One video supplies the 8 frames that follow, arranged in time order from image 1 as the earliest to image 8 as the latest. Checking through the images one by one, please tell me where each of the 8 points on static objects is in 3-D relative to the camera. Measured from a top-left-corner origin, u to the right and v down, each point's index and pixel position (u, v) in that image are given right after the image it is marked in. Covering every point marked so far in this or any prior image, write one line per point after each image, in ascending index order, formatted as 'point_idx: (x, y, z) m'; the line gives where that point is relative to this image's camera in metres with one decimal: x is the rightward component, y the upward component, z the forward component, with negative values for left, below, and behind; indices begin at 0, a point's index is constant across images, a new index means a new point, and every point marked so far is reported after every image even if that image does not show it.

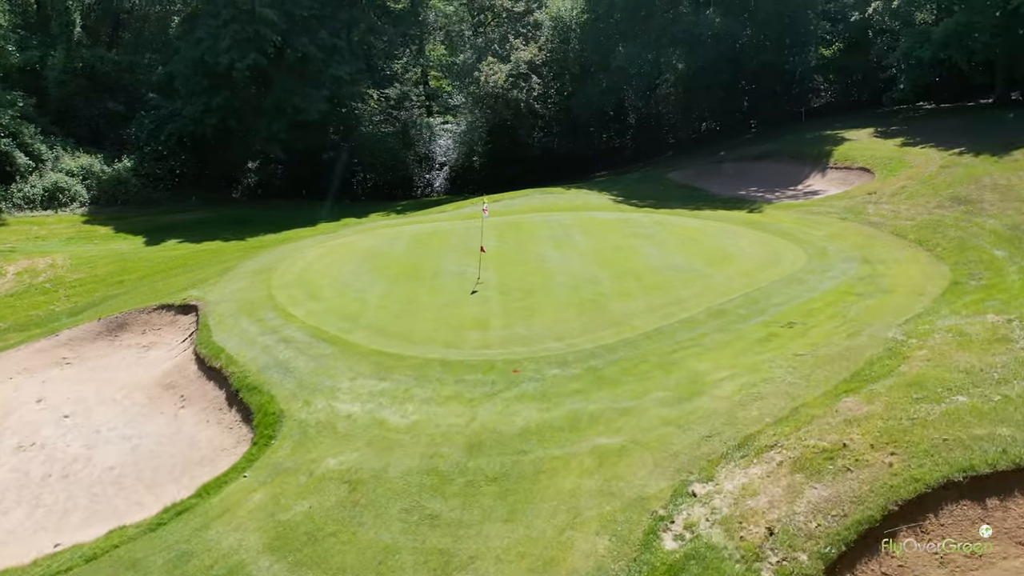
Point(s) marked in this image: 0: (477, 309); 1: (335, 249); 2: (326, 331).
0: (-0.6, -0.4, +13.4) m
1: (-4.2, +0.8, +18.6) m
2: (-3.1, -0.7, +12.5) m
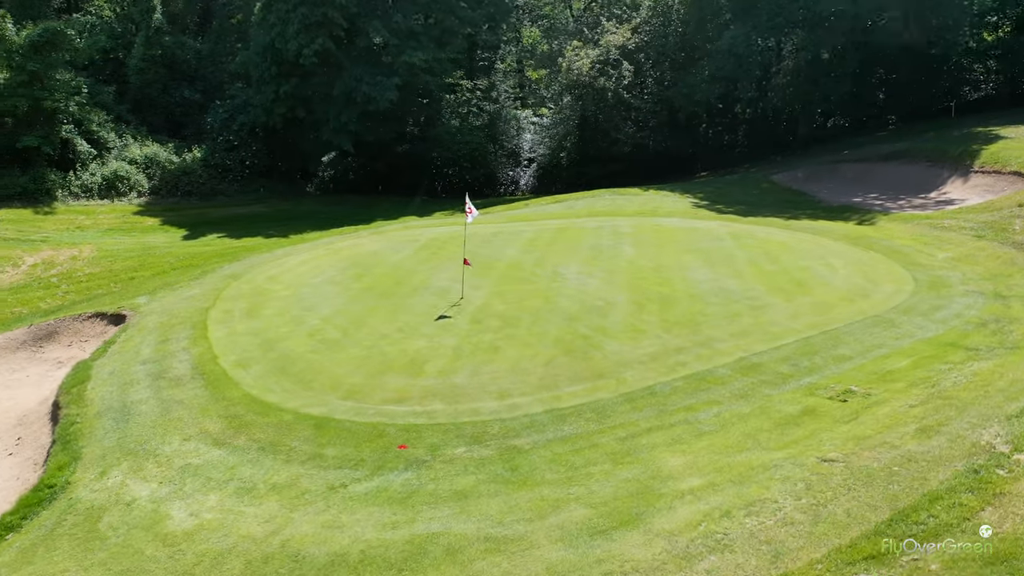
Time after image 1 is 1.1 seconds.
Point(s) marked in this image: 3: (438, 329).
0: (-1.1, -0.7, +10.2) m
1: (-3.7, +0.6, +16.0) m
2: (-3.7, -0.9, +9.7) m
3: (-1.0, -0.6, +10.7) m
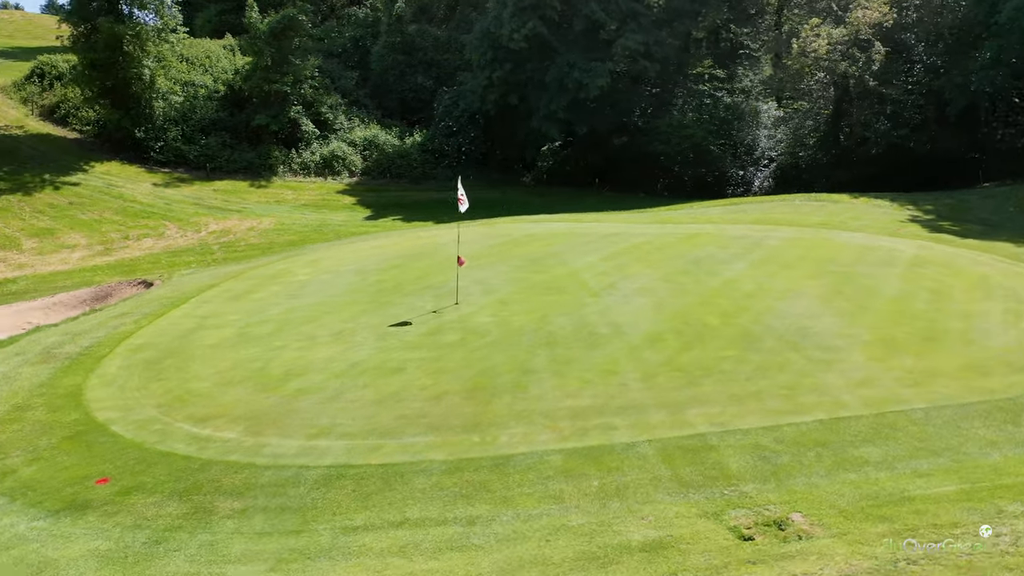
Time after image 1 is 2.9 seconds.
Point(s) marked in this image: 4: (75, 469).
0: (-1.9, -0.7, +8.5) m
1: (-2.0, +0.8, +14.7) m
2: (-4.5, -0.6, +8.9) m
3: (-1.5, -0.6, +8.9) m
4: (-3.2, -1.3, +6.0) m
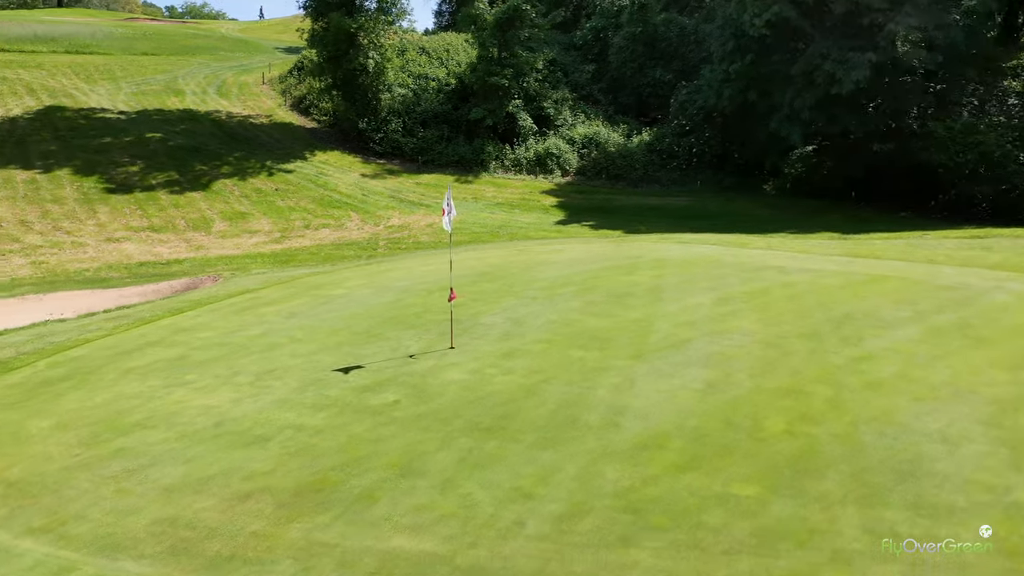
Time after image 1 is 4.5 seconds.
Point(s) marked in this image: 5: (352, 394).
0: (-2.4, -0.9, +6.7) m
1: (-0.2, +0.5, +12.6) m
2: (-4.6, -0.6, +8.1) m
3: (-1.9, -0.8, +7.0) m
4: (-4.5, -1.4, +4.8) m
5: (-1.3, -0.9, +6.8) m
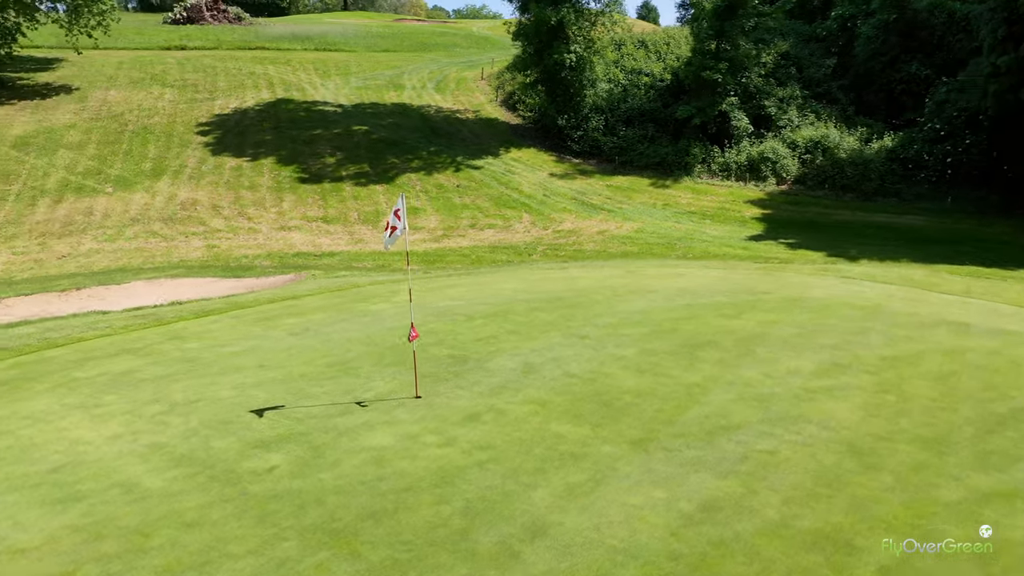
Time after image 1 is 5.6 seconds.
0: (-2.9, -1.0, +5.7) m
1: (+1.1, +0.1, +10.6) m
2: (-4.5, -0.6, +7.7) m
3: (-2.3, -1.0, +5.8) m
4: (-5.5, -1.3, +4.6) m
5: (-1.9, -1.1, +5.5) m
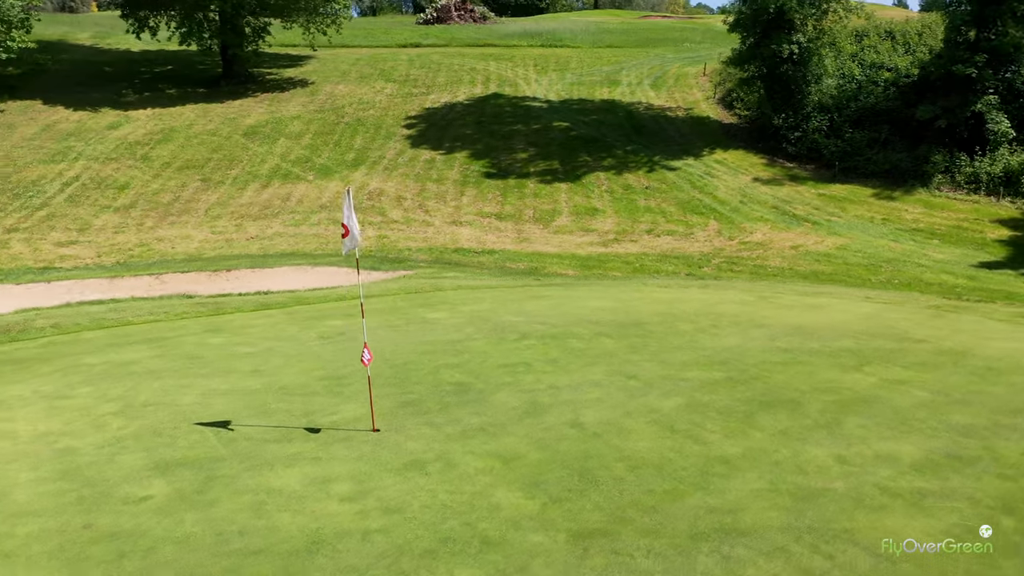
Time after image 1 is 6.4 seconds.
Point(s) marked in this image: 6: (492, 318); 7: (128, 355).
0: (-3.1, -0.9, +5.4) m
1: (+2.2, -0.2, +8.8) m
2: (-4.1, -0.4, +7.7) m
3: (-2.6, -1.0, +5.3) m
4: (-6.0, -1.0, +5.1) m
5: (-2.3, -1.1, +4.8) m
6: (-0.2, -0.3, +8.1) m
7: (-3.2, -0.6, +6.9) m
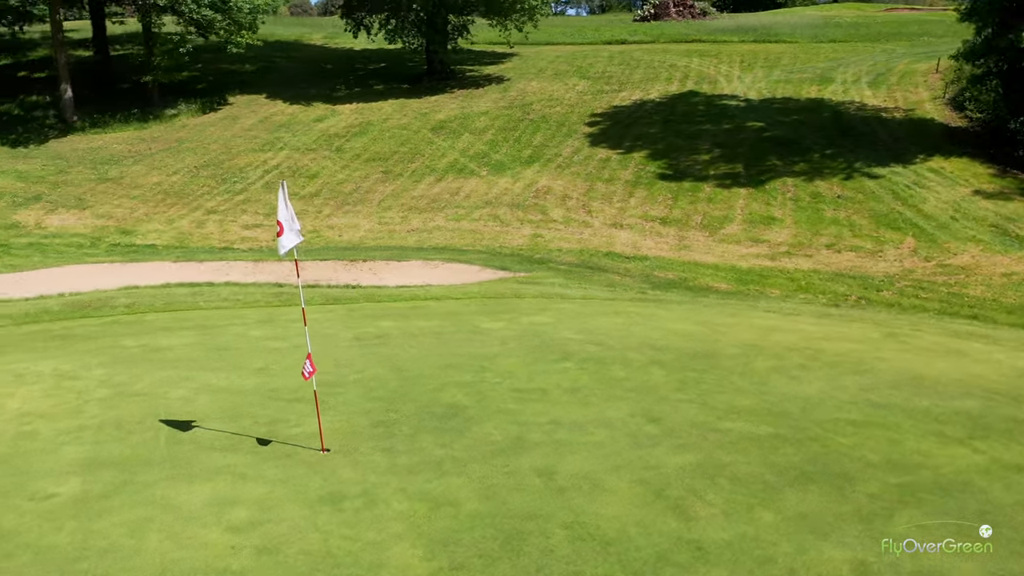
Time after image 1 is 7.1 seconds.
0: (-3.3, -0.8, +5.4) m
1: (+2.8, -0.4, +7.4) m
2: (-3.6, -0.2, +8.0) m
3: (-2.8, -0.9, +5.3) m
4: (-6.1, -0.7, +5.9) m
5: (-2.6, -1.0, +4.7) m
6: (+0.3, -0.4, +7.3) m
7: (-3.0, -0.5, +6.9) m
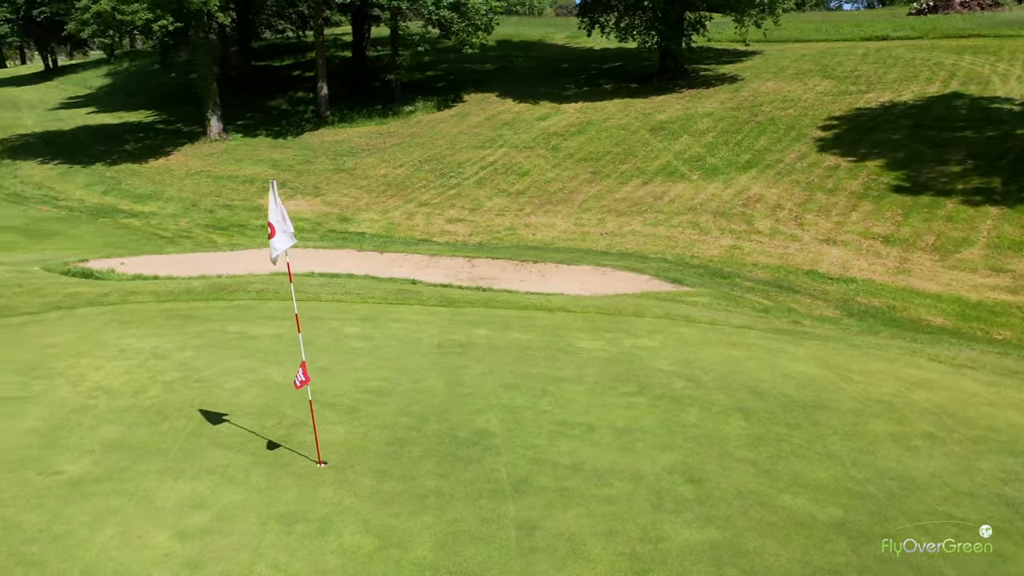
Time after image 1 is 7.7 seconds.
0: (-3.0, -0.7, +5.8) m
1: (+3.4, -0.8, +5.9) m
2: (-2.4, -0.1, +8.3) m
3: (-2.5, -0.8, +5.5) m
4: (-5.5, -0.3, +7.2) m
5: (-2.5, -0.9, +4.9) m
6: (+1.0, -0.6, +6.5) m
7: (-2.2, -0.4, +7.1) m
